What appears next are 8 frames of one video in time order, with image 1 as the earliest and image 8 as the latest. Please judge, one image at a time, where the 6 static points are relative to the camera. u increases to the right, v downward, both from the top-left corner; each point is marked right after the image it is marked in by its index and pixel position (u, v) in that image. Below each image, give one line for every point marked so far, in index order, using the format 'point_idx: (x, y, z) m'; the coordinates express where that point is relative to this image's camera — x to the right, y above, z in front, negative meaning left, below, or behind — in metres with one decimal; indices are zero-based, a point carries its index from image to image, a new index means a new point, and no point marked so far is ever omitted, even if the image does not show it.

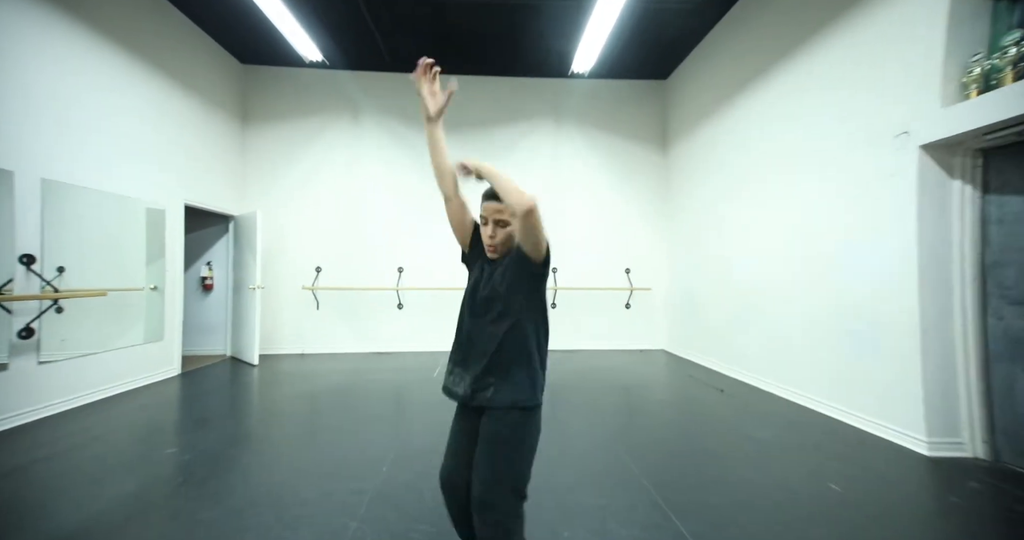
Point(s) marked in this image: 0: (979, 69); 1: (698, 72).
0: (+2.1, +0.9, +1.8) m
1: (+2.0, +2.2, +4.3) m
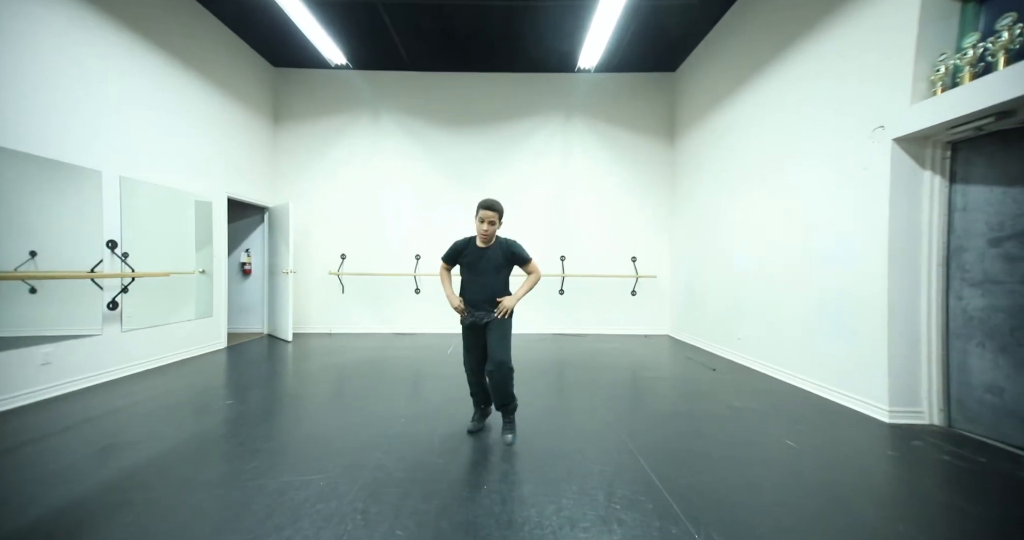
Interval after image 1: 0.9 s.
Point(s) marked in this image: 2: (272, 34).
0: (+2.1, +1.0, +2.0) m
1: (+2.1, +2.3, +4.4) m
2: (-2.7, +2.7, +4.5) m
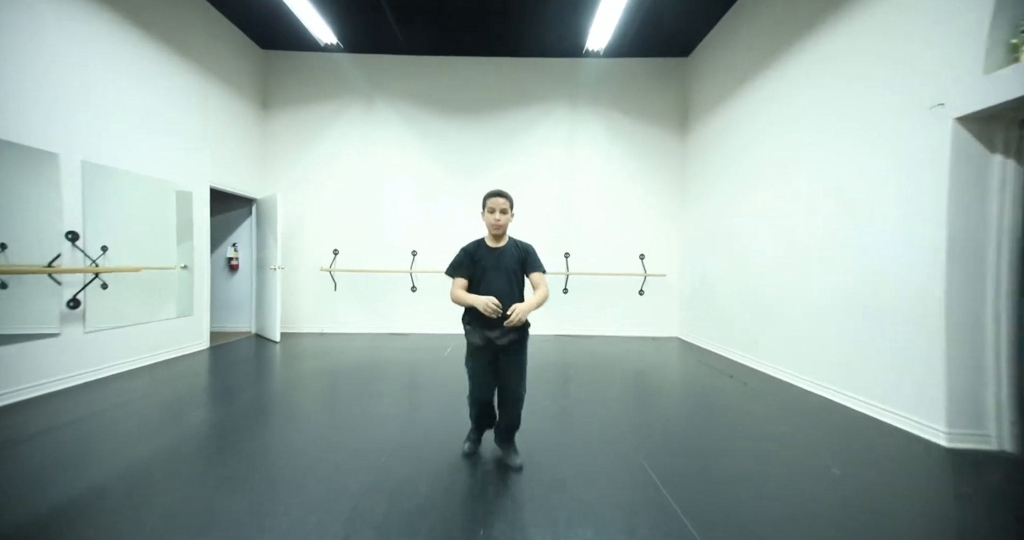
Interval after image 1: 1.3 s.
0: (+2.1, +1.0, +1.7) m
1: (+2.1, +2.3, +4.1) m
2: (-2.6, +2.7, +4.2) m
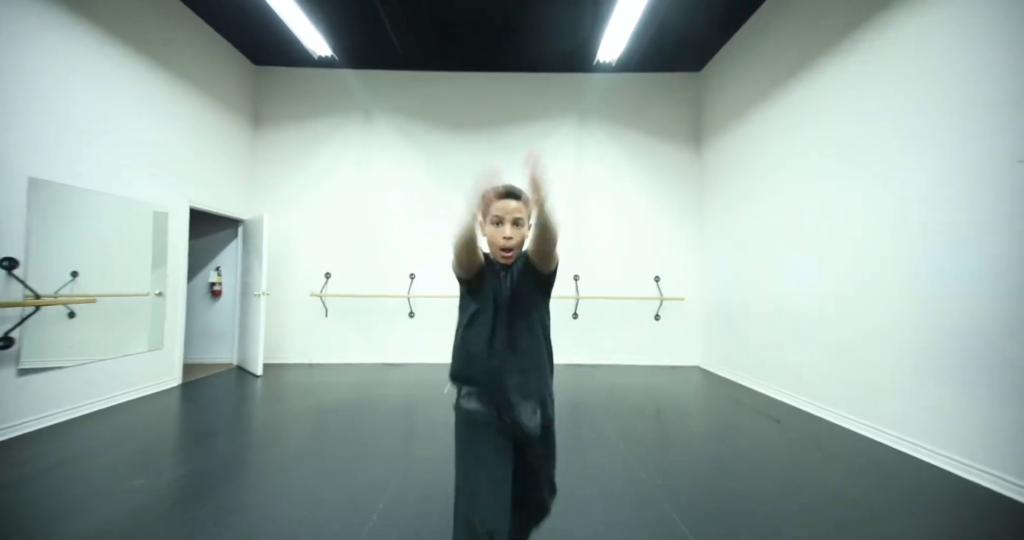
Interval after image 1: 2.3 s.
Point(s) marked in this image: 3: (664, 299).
0: (+2.2, +0.9, +1.4) m
1: (+2.2, +2.1, +3.9) m
2: (-2.6, +2.4, +4.0) m
3: (+1.7, -0.3, +4.5) m
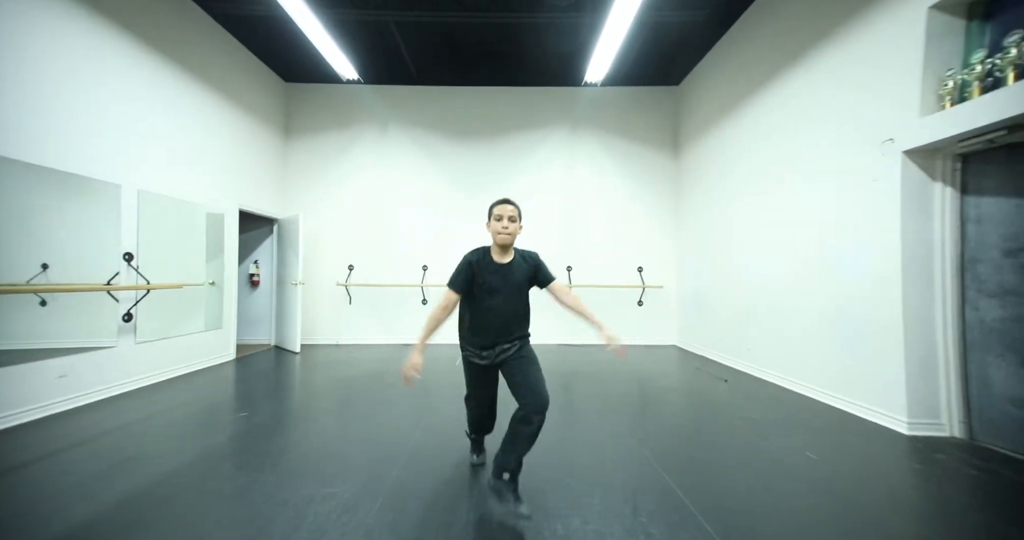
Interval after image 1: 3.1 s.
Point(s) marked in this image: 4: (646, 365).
0: (+2.2, +0.9, +2.0) m
1: (+2.2, +2.2, +4.5) m
2: (-2.6, +2.5, +4.5) m
3: (+1.7, -0.2, +5.1) m
4: (+1.4, -1.0, +4.3) m
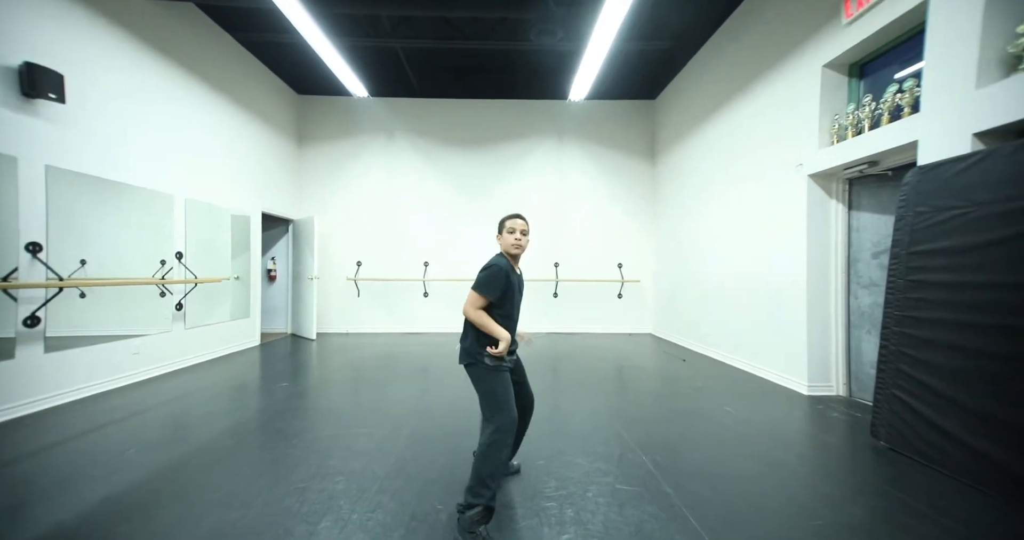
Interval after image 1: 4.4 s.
0: (+2.1, +1.0, +2.6) m
1: (+2.1, +2.2, +5.1) m
2: (-2.7, +2.6, +5.0) m
3: (+1.6, -0.2, +5.7) m
4: (+1.3, -1.0, +4.9) m
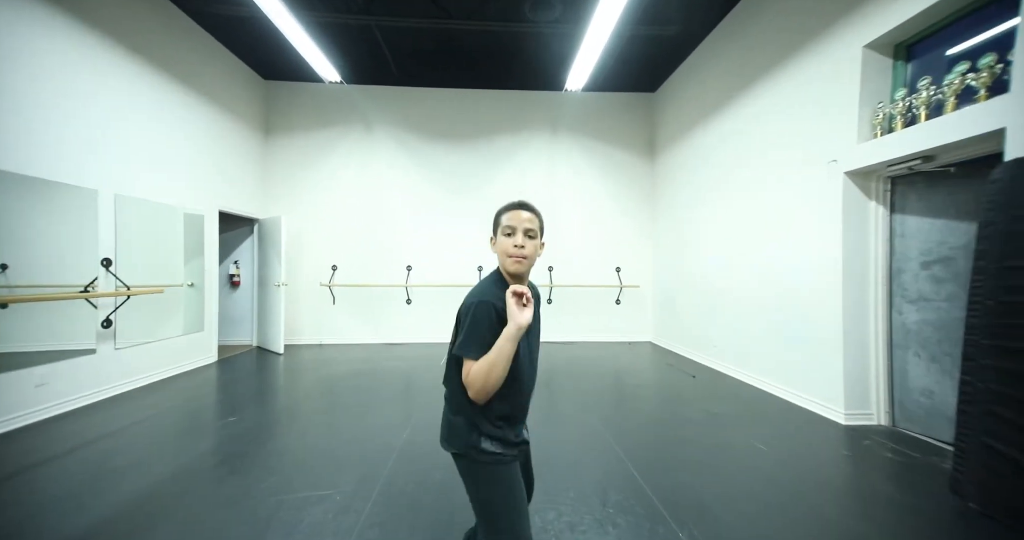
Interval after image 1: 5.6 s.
0: (+2.1, +0.9, +2.3) m
1: (+2.0, +2.2, +4.7) m
2: (-2.8, +2.5, +4.5) m
3: (+1.5, -0.2, +5.4) m
4: (+1.2, -1.0, +4.5) m
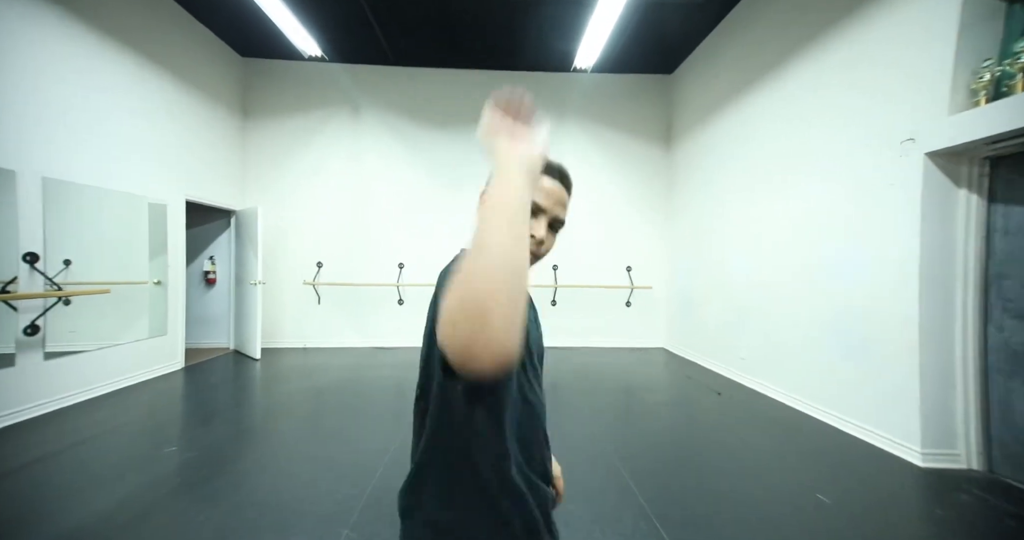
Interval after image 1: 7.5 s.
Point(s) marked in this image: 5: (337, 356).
0: (+2.1, +0.9, +1.8) m
1: (+2.0, +2.2, +4.2) m
2: (-2.8, +2.5, +4.1) m
3: (+1.5, -0.2, +4.9) m
4: (+1.2, -1.0, +4.1) m
5: (-2.0, -1.0, +4.5) m
